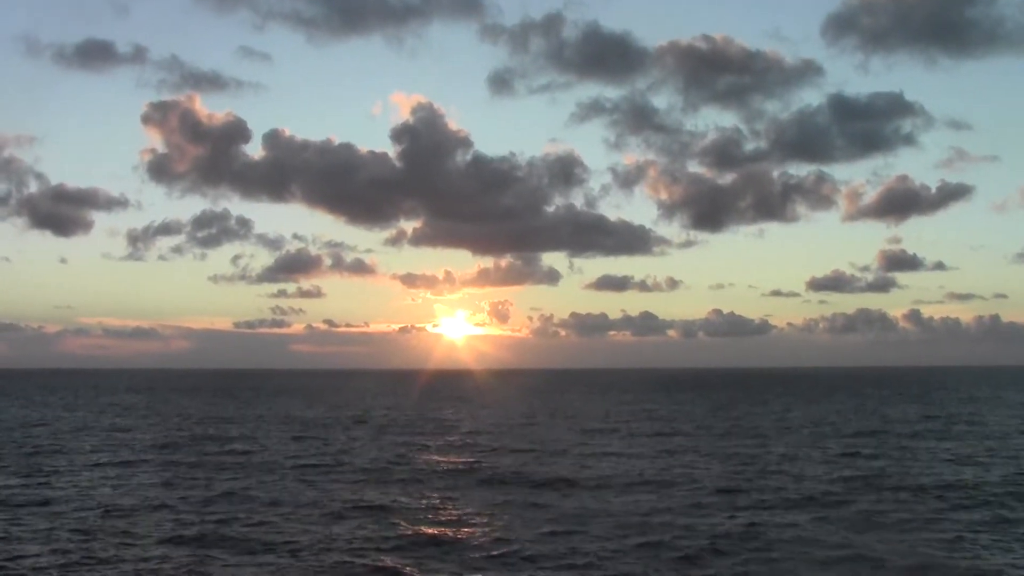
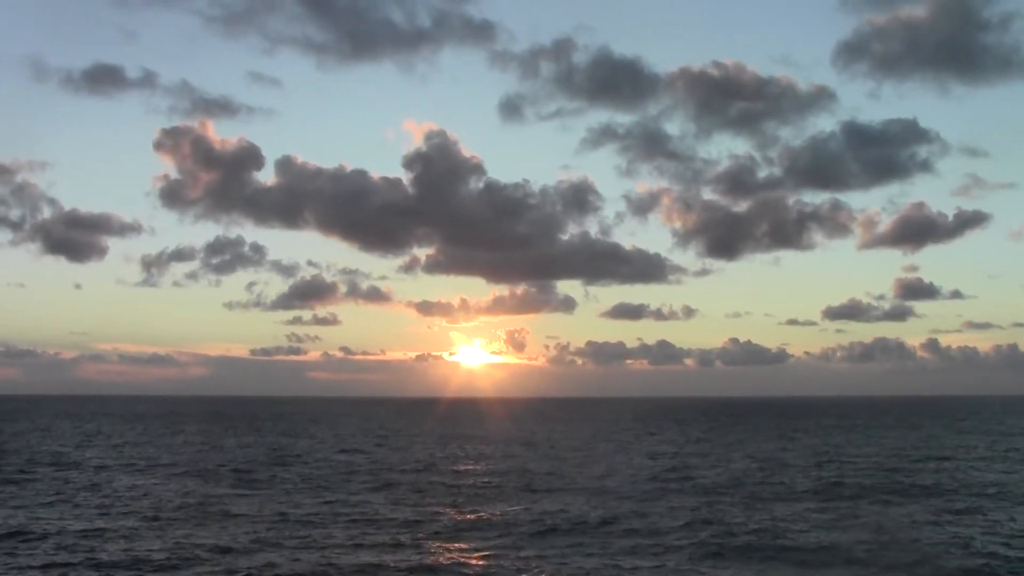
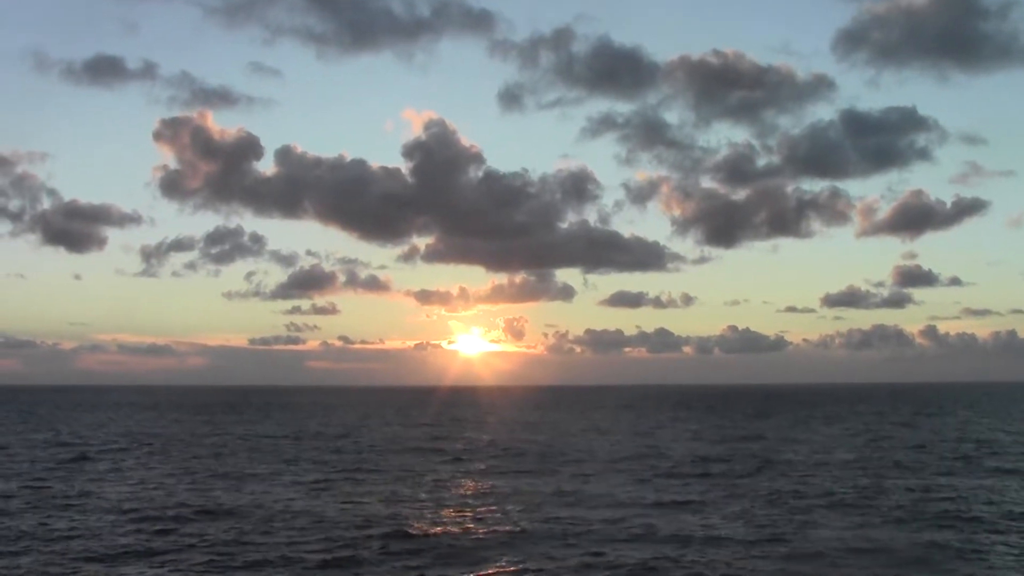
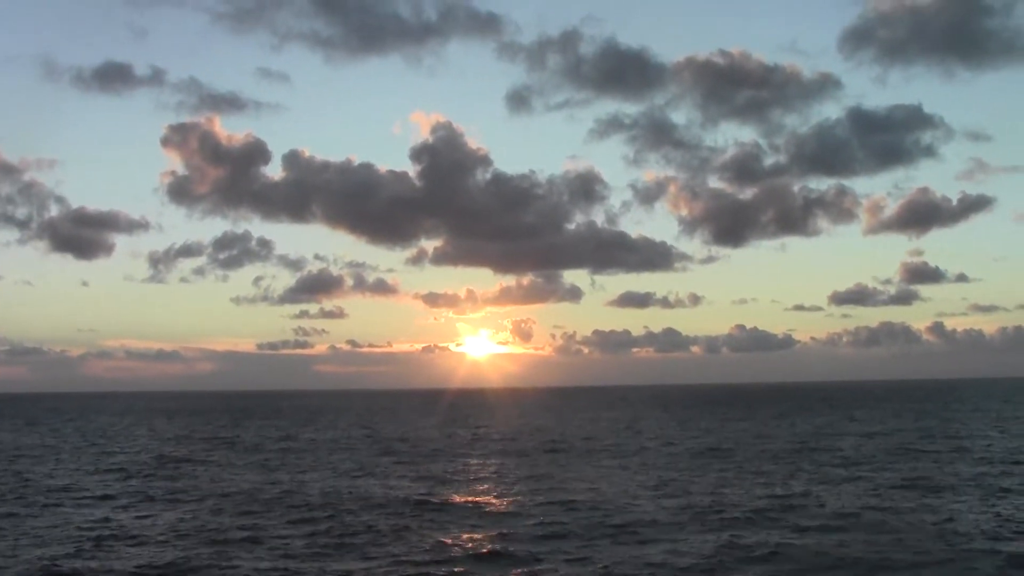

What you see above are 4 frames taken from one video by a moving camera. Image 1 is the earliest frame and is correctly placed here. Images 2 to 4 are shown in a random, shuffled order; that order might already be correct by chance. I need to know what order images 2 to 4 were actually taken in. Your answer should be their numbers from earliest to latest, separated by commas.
4, 3, 2
